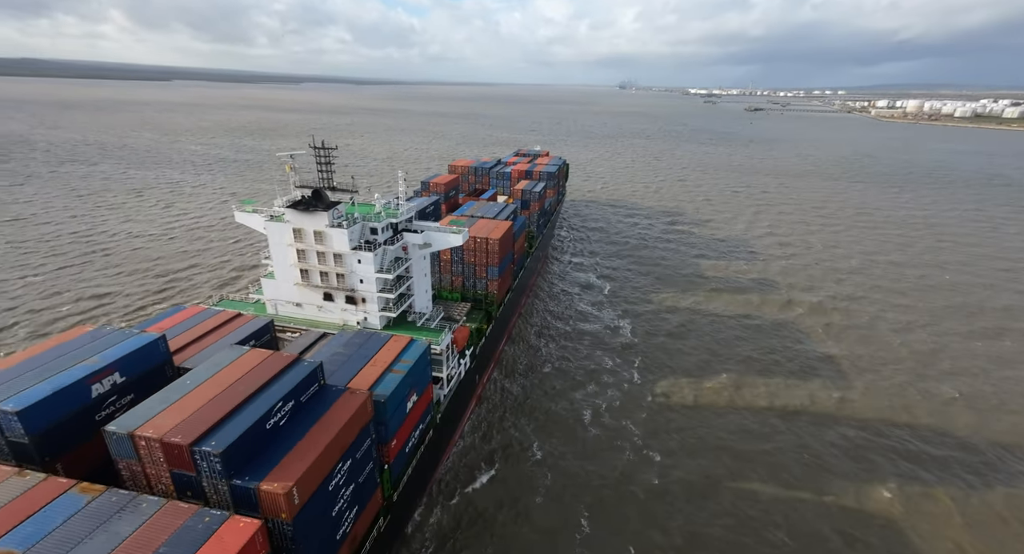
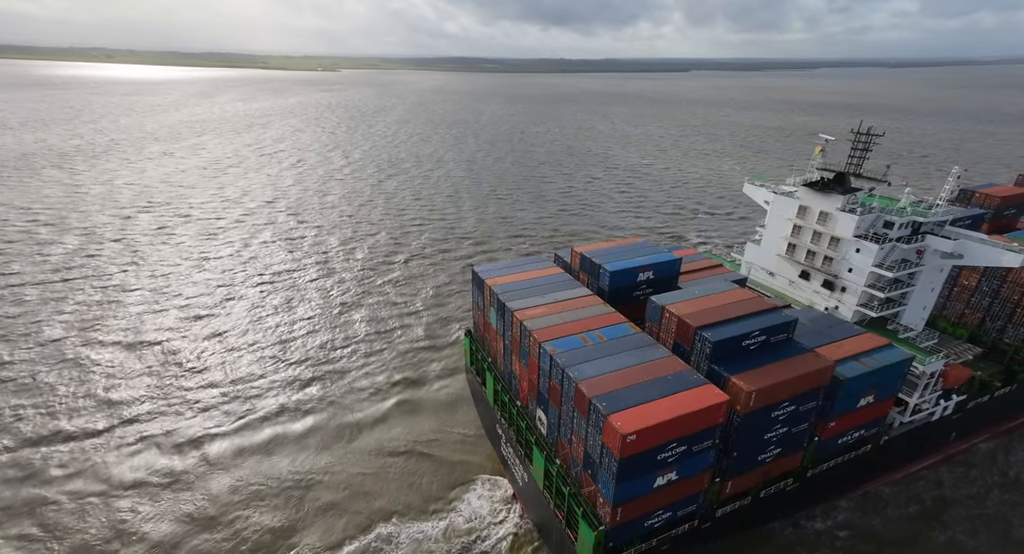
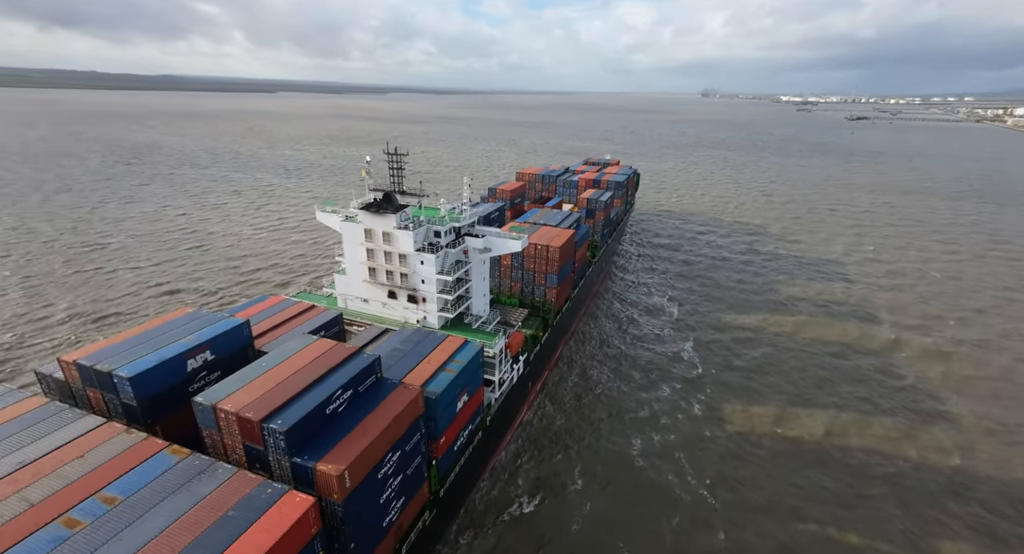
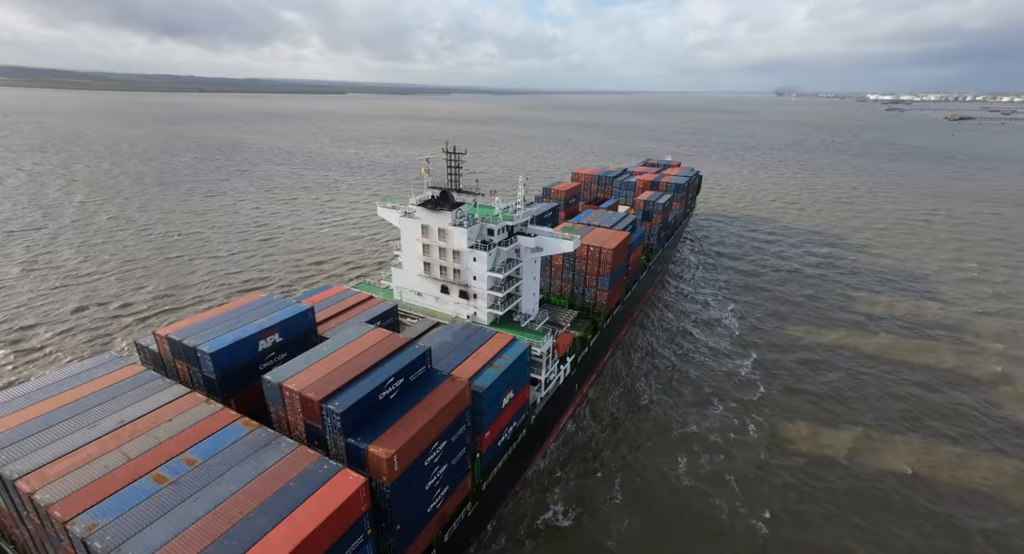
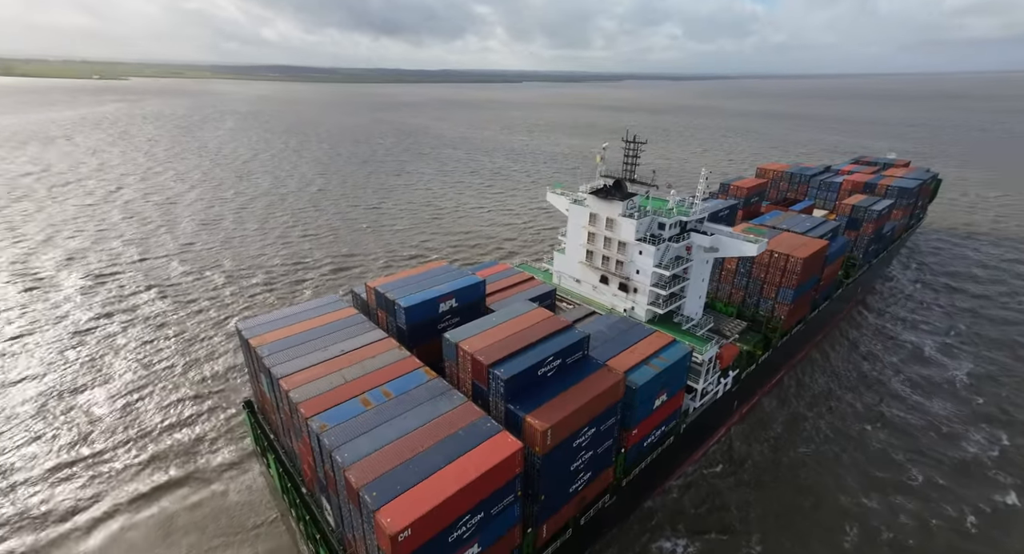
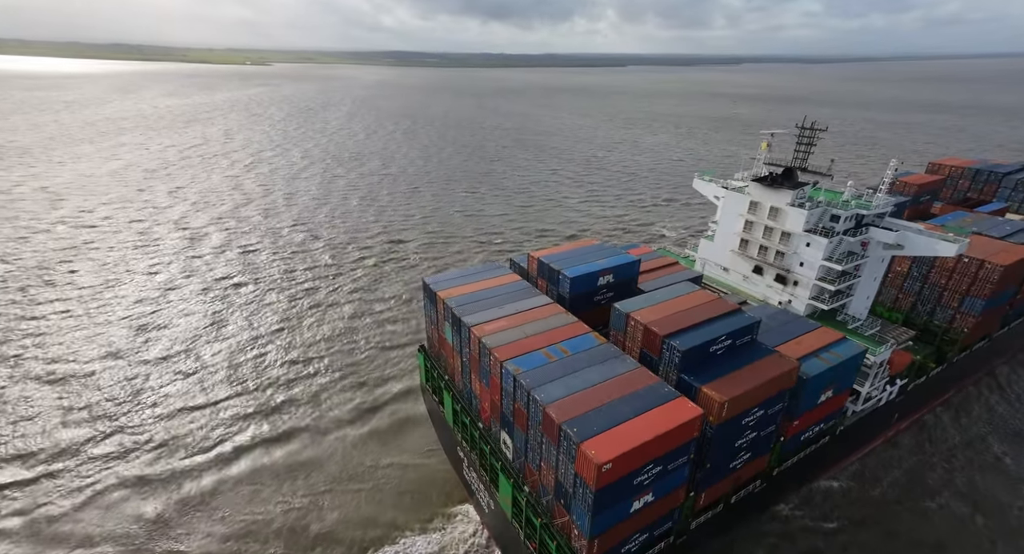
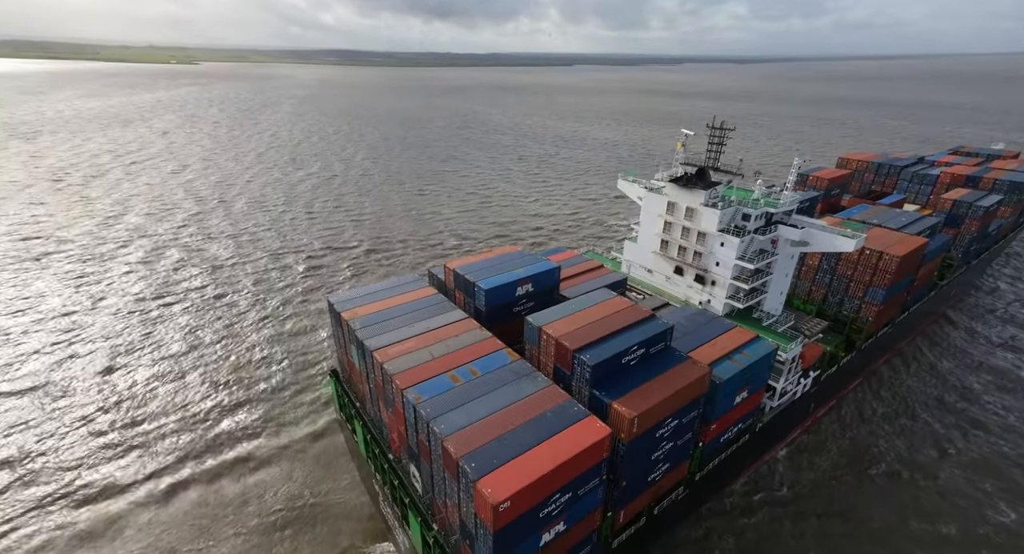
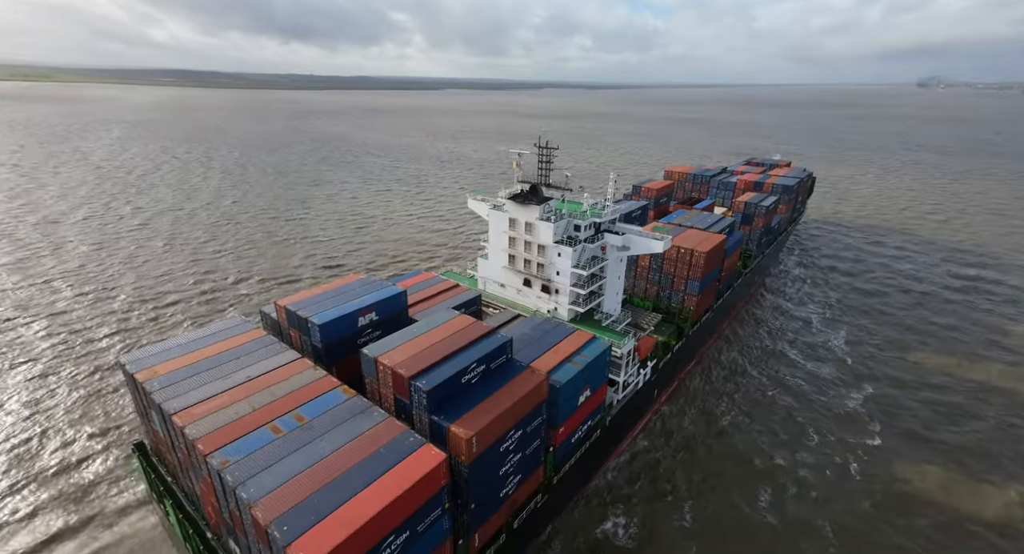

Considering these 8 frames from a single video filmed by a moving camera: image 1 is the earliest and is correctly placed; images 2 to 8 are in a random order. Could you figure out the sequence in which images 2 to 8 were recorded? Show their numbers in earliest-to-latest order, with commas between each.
3, 4, 8, 5, 7, 6, 2
